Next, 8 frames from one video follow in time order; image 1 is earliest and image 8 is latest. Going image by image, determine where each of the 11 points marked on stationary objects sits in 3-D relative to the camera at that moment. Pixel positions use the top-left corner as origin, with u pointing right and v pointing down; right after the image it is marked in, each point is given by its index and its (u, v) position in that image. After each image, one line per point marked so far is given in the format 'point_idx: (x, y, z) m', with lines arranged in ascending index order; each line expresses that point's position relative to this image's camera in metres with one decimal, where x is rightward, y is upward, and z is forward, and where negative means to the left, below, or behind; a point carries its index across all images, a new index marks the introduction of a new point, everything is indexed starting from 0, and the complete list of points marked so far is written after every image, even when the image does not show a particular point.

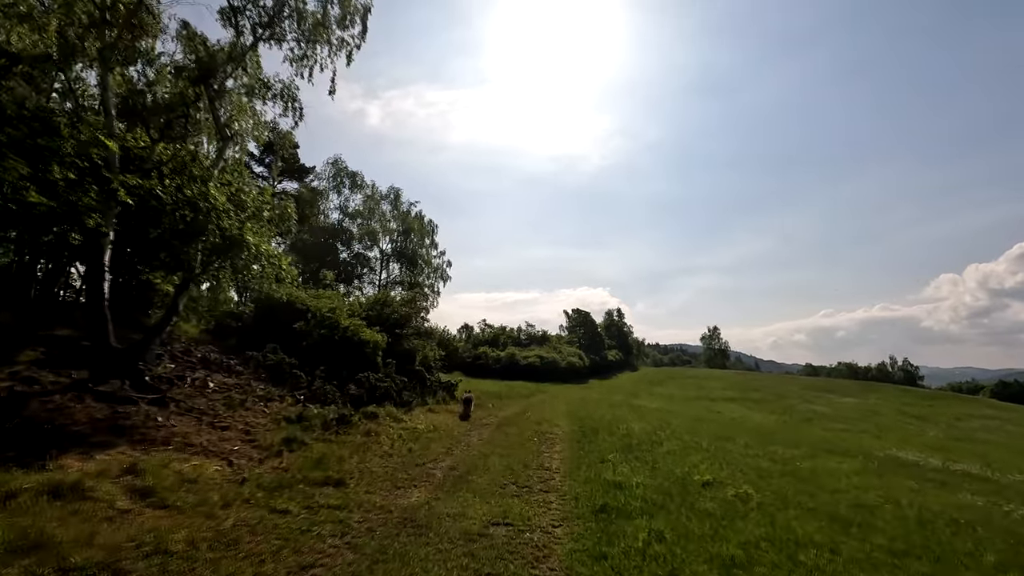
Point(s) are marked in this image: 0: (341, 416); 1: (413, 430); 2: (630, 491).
0: (-5.4, -4.0, +16.8) m
1: (-3.4, -4.9, +18.3) m
2: (+2.8, -4.8, +12.7) m
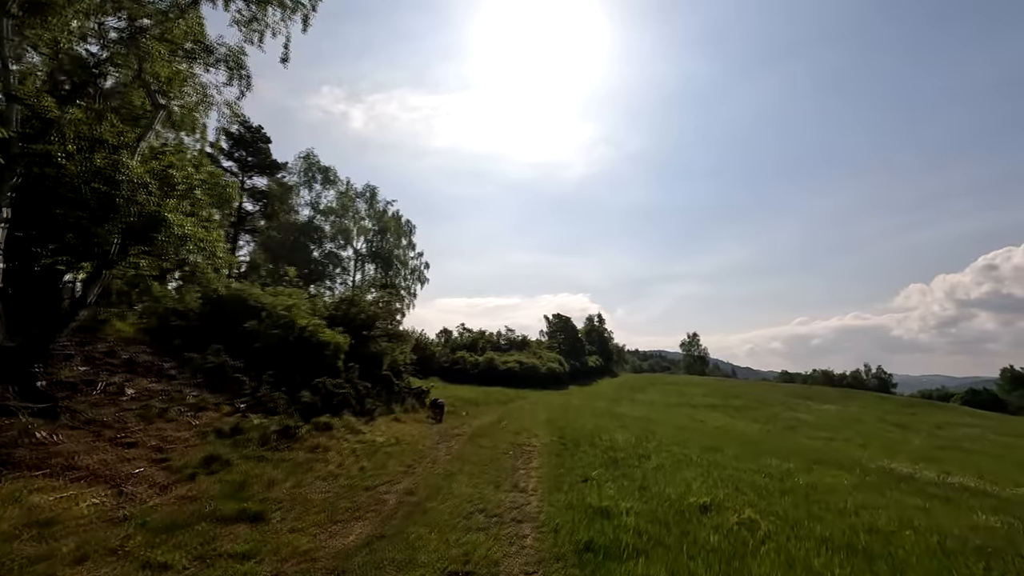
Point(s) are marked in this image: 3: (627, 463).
0: (-6.2, -3.8, +14.5) m
1: (-4.3, -4.7, +16.1) m
2: (+2.2, -4.7, +10.7) m
3: (+4.0, -6.1, +18.6) m
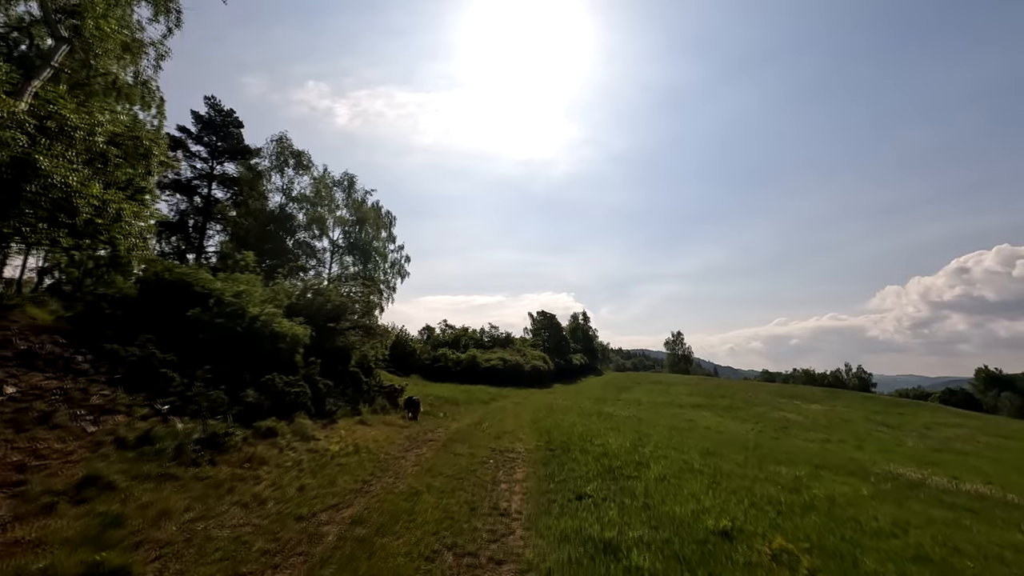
0: (-6.6, -3.2, +11.8) m
1: (-4.8, -4.1, +13.5) m
2: (+1.8, -4.2, +8.2) m
3: (+3.4, -5.6, +16.2) m
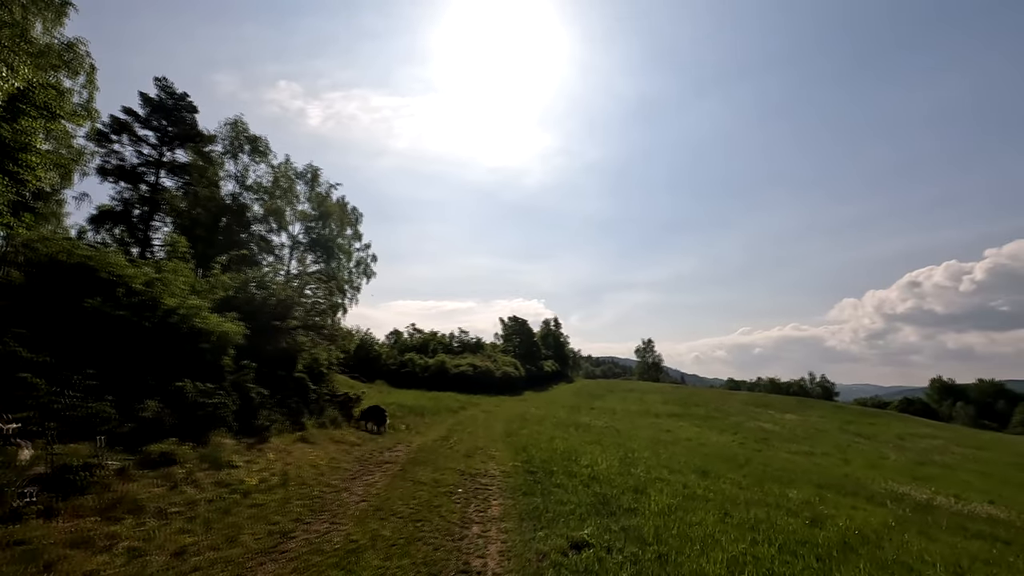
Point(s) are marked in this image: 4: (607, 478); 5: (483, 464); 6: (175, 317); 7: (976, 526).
0: (-7.0, -2.8, +8.4) m
1: (-5.3, -3.8, +10.1) m
2: (+1.6, -3.9, +5.2) m
3: (+2.7, -5.4, +13.3) m
4: (+2.9, -5.9, +16.5) m
5: (-1.0, -5.9, +18.0) m
6: (-9.7, -0.8, +15.5) m
7: (+17.1, -8.8, +19.7) m
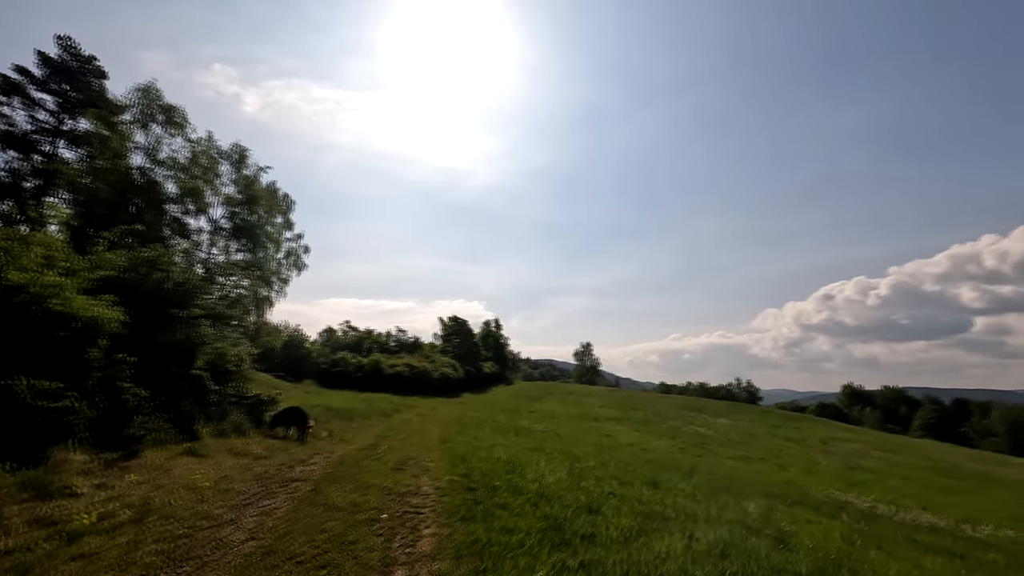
0: (-7.7, -2.2, +5.3) m
1: (-6.1, -3.2, +7.3) m
2: (+1.2, -3.6, +3.2) m
3: (+1.4, -5.1, +11.3) m
4: (+1.2, -5.6, +14.5) m
5: (-2.9, -5.6, +15.6) m
6: (-11.1, -0.2, +12.1) m
7: (+14.8, -9.0, +19.2) m
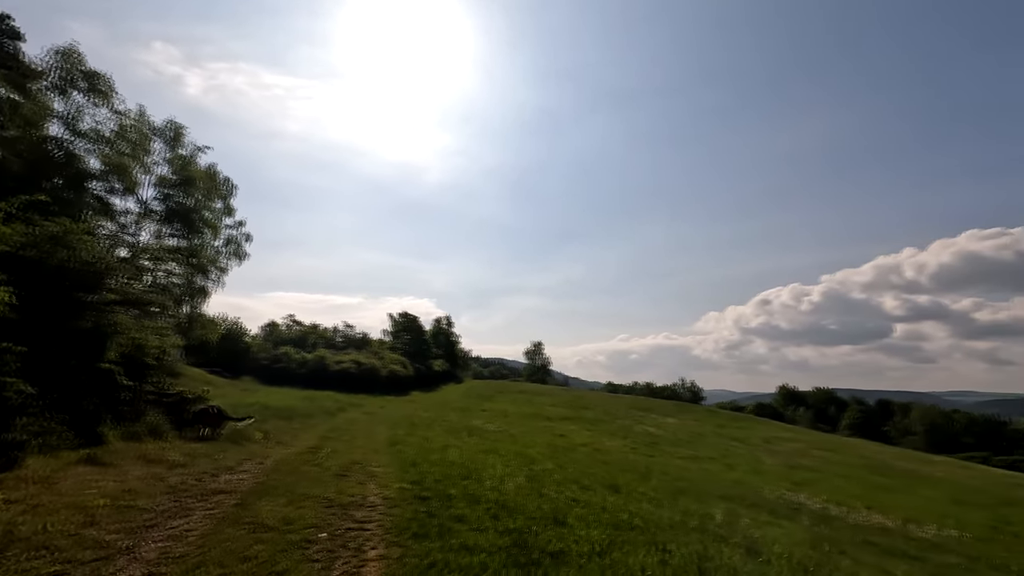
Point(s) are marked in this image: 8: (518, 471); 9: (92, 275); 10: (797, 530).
0: (-7.8, -1.8, +3.3) m
1: (-6.5, -2.8, +5.4) m
2: (+1.2, -3.3, +2.0) m
3: (+0.6, -4.9, +10.0) m
4: (+0.2, -5.4, +13.2) m
5: (-4.0, -5.2, +14.0) m
6: (-11.7, +0.4, +9.8) m
7: (+13.2, -9.0, +19.2) m
8: (+0.3, -6.5, +19.0) m
9: (-12.9, +0.4, +16.4) m
10: (+9.4, -8.0, +17.7) m
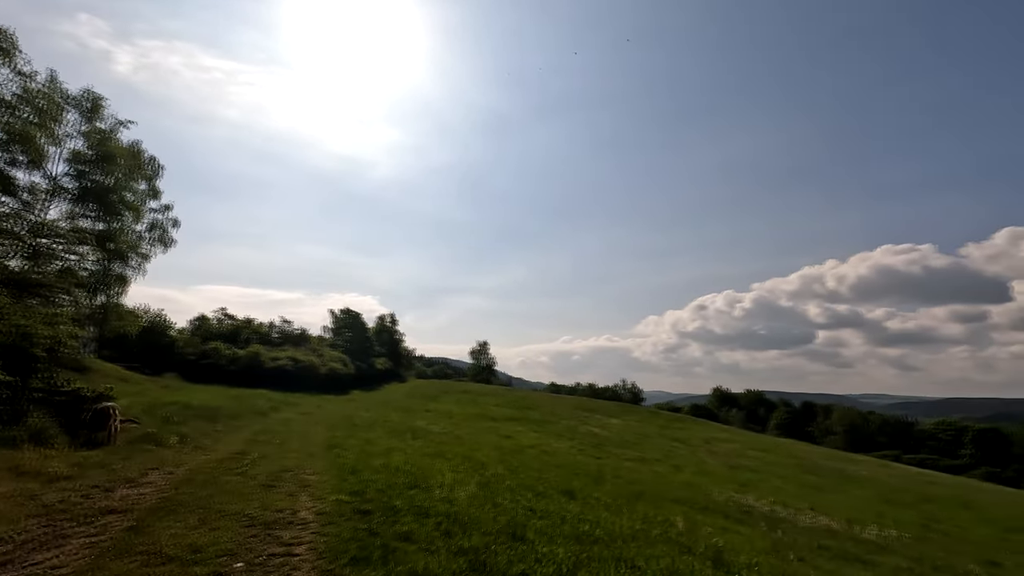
0: (-7.7, -1.3, +1.2) m
1: (-6.6, -2.4, +3.4) m
2: (+1.4, -3.1, +0.8) m
3: (-0.1, -4.7, +8.7) m
4: (-0.9, -5.1, +11.8) m
5: (-5.1, -4.8, +12.2) m
6: (-12.2, +0.9, +7.3) m
7: (+11.4, -9.1, +19.1) m
8: (-1.4, -6.2, +17.6) m
9: (-14.1, +1.0, +13.7) m
10: (+7.8, -8.0, +17.2) m
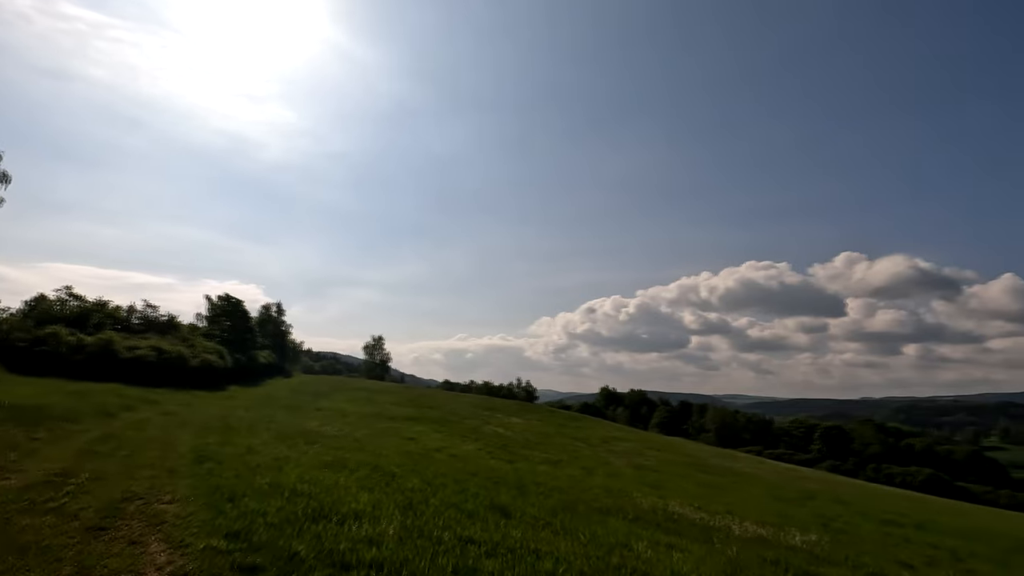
0: (-6.1, -0.5, -3.1) m
1: (-5.5, -1.6, -0.8) m
2: (+2.8, -2.7, -1.9) m
3: (-0.3, -4.1, +5.7) m
4: (-1.6, -4.5, +8.6) m
5: (-5.8, -4.0, +8.1) m
6: (-11.6, +2.0, +1.9) m
7: (+8.9, -9.0, +18.0) m
8: (-3.3, -5.6, +14.2) m
9: (-14.6, +2.3, +7.9) m
10: (+5.7, -7.7, +15.5) m
